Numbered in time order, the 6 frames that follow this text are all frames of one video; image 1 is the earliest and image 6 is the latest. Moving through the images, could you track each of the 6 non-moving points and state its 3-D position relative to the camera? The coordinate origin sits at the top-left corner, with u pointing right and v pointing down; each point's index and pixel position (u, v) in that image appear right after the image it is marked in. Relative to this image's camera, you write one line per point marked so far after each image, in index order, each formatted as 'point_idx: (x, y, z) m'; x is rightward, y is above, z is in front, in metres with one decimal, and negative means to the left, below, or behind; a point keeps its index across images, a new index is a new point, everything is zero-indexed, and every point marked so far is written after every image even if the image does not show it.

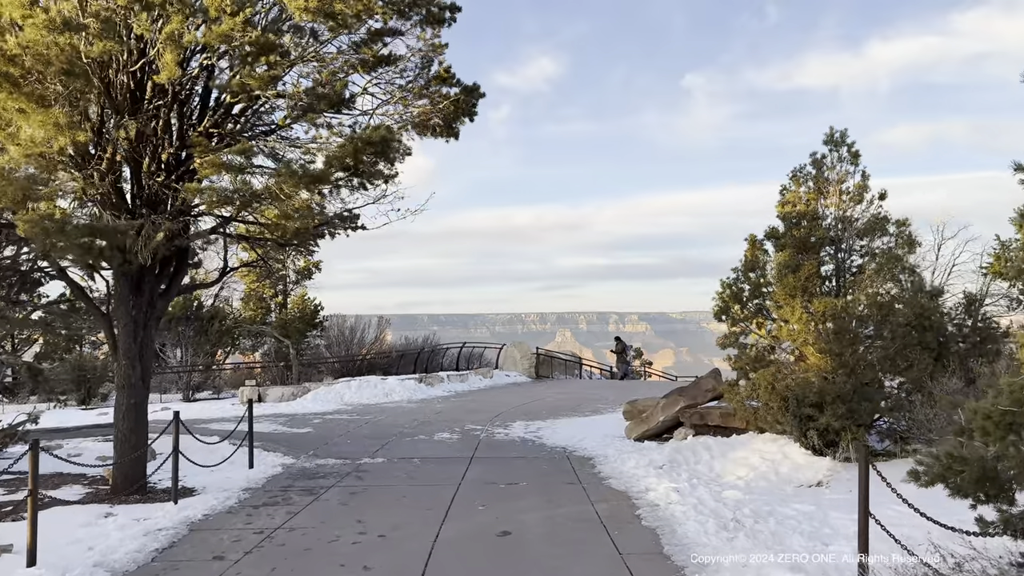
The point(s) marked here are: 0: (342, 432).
0: (-3.0, -2.5, +13.3) m
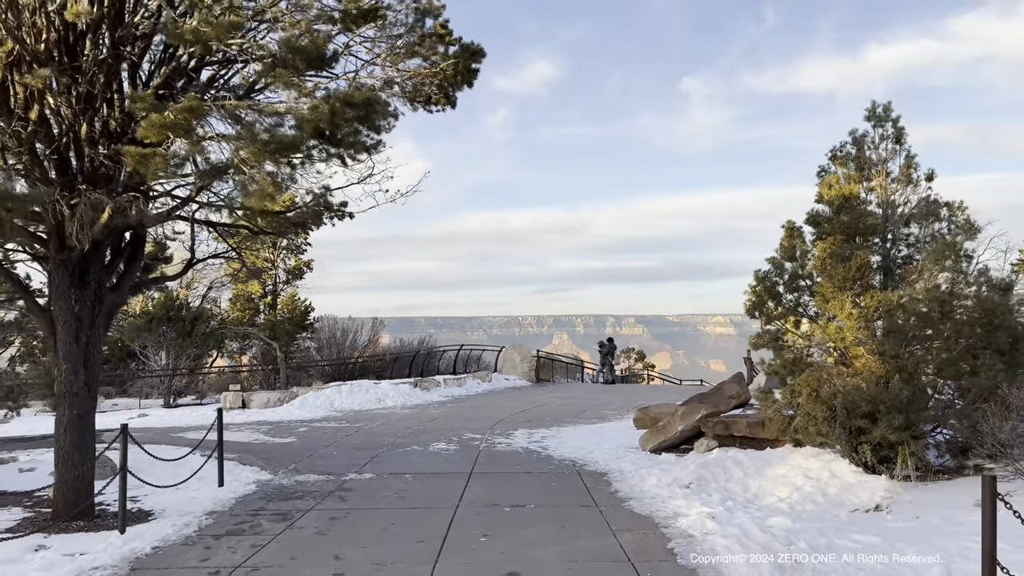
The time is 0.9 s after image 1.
0: (-2.9, -2.5, +12.2) m
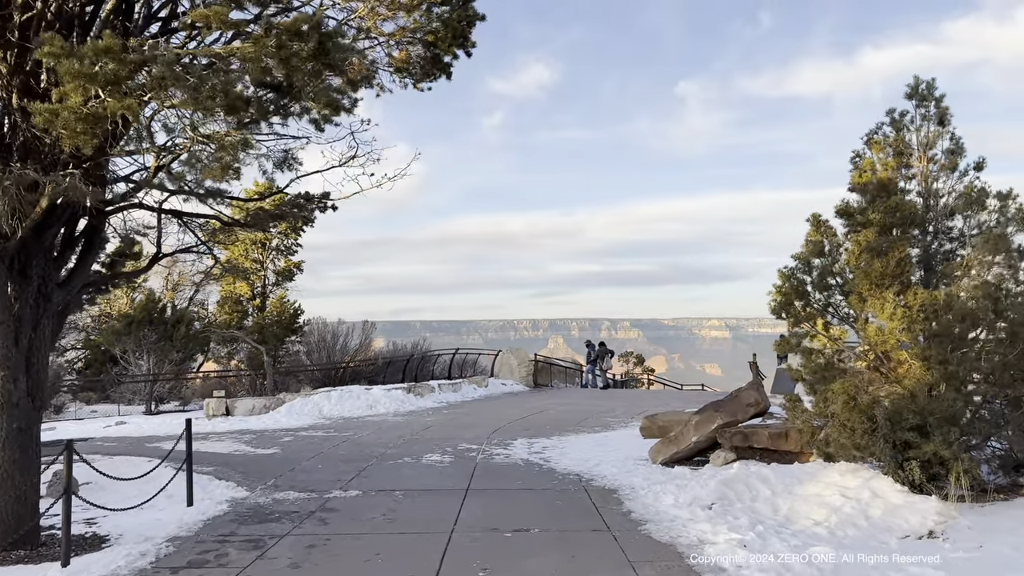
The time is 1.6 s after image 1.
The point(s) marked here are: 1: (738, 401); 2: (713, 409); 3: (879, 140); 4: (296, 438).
0: (-3.0, -2.5, +11.3) m
1: (+2.8, -1.4, +9.6) m
2: (+2.5, -1.5, +9.6) m
3: (+3.6, +1.5, +7.6) m
4: (-3.7, -2.6, +13.0) m
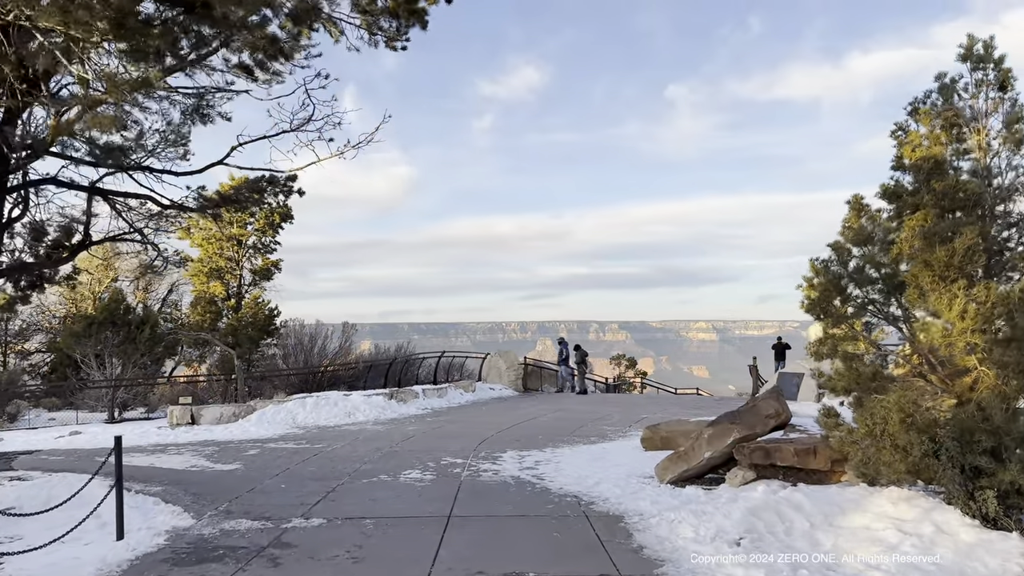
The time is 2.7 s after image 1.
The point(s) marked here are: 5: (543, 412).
0: (-3.1, -2.4, +10.2) m
1: (+2.7, -1.4, +8.5) m
2: (+2.4, -1.5, +8.5) m
3: (+3.5, +1.5, +6.5) m
4: (-3.9, -2.5, +11.8) m
5: (+0.7, -2.8, +17.2) m
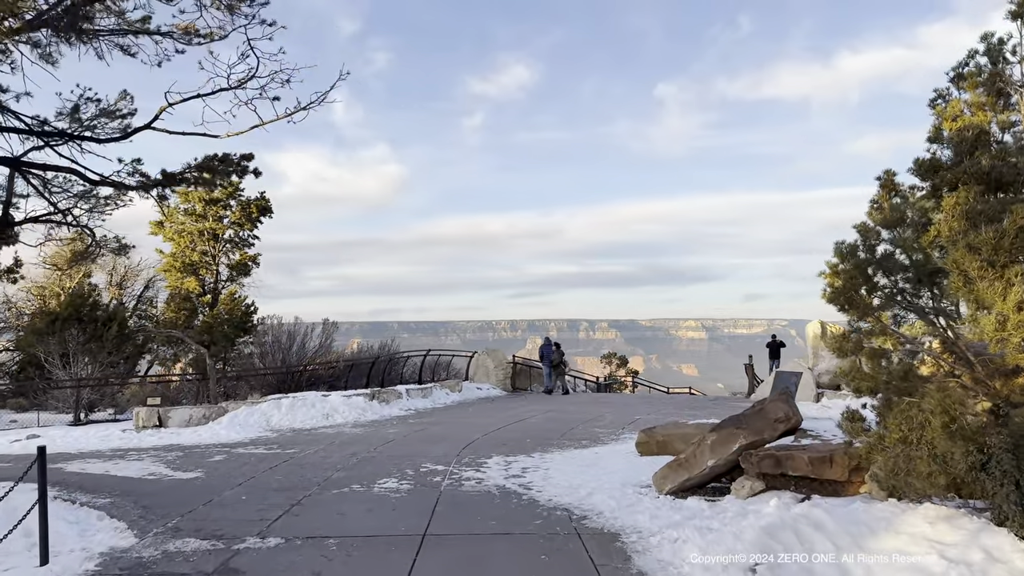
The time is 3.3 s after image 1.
0: (-3.3, -2.3, +9.3) m
1: (+2.5, -1.3, +7.7) m
2: (+2.2, -1.4, +7.7) m
3: (+3.4, +1.6, +5.8) m
4: (-4.1, -2.4, +11.0) m
5: (+0.4, -2.7, +16.5) m
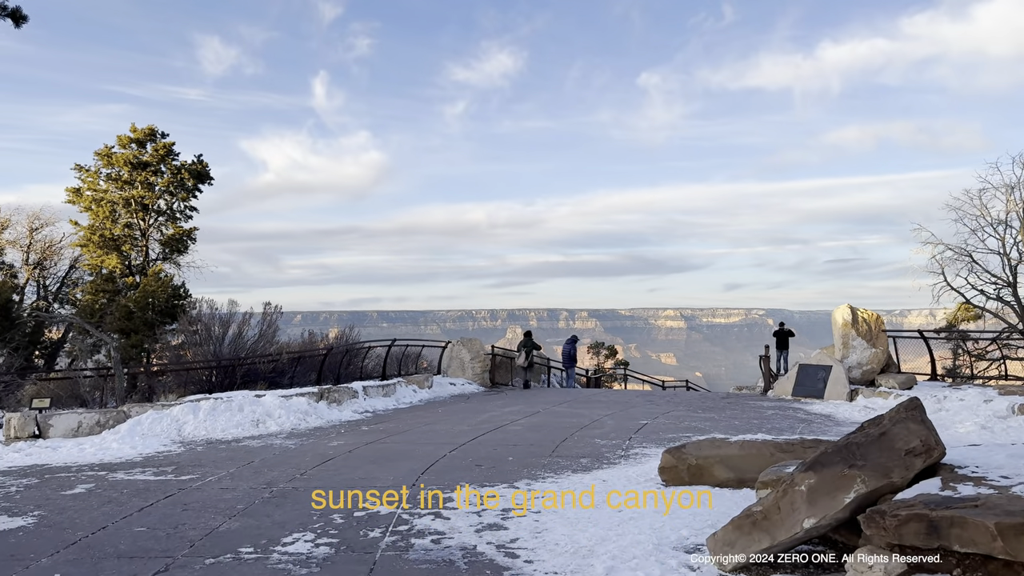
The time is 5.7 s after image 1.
0: (-3.5, -2.0, +6.3) m
1: (+2.4, -1.0, +4.8) m
2: (+2.1, -1.1, +4.8) m
3: (+3.3, +1.9, +2.8) m
4: (-4.3, -2.1, +8.0) m
5: (0.0, -2.3, +13.5) m
